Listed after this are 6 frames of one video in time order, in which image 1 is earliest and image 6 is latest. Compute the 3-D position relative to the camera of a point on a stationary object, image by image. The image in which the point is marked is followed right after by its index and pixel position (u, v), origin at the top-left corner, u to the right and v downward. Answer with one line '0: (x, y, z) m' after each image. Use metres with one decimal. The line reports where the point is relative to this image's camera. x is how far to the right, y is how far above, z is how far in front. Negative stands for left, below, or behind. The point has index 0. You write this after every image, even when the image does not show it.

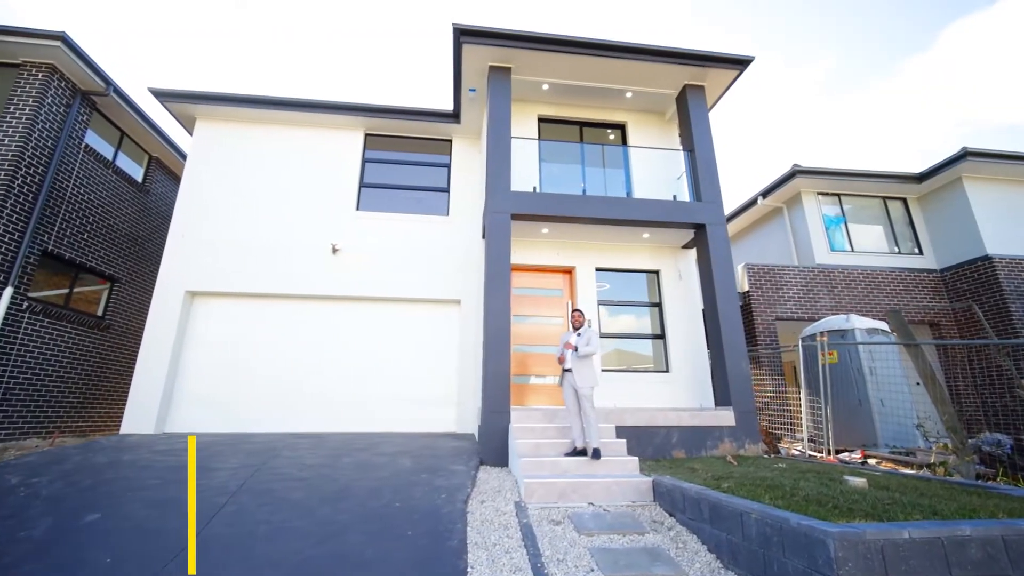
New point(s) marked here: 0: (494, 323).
0: (-0.2, -0.4, +5.2) m
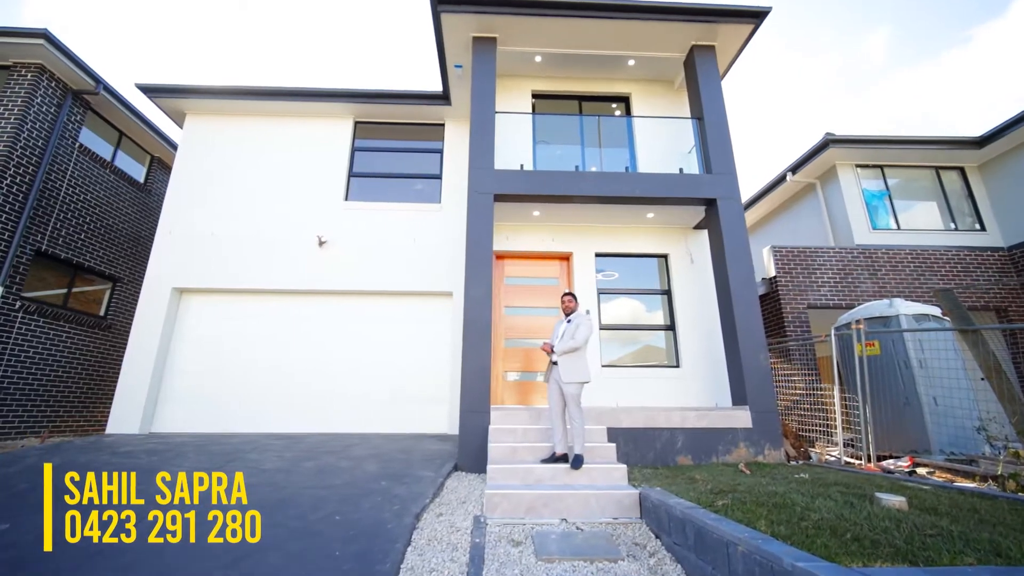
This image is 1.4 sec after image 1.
0: (-0.4, -0.3, +4.7) m
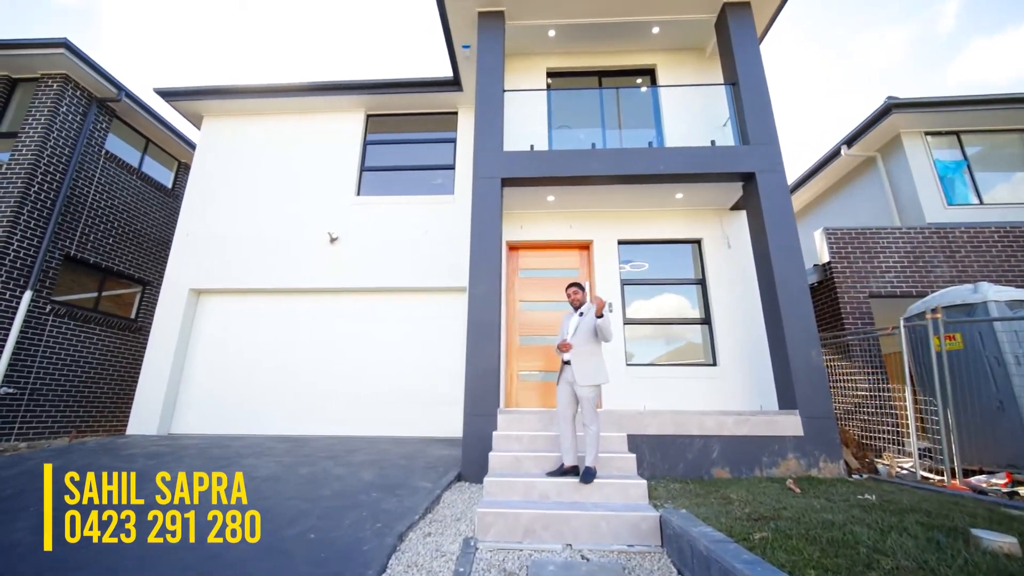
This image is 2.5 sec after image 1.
0: (-0.3, -0.2, +4.3) m
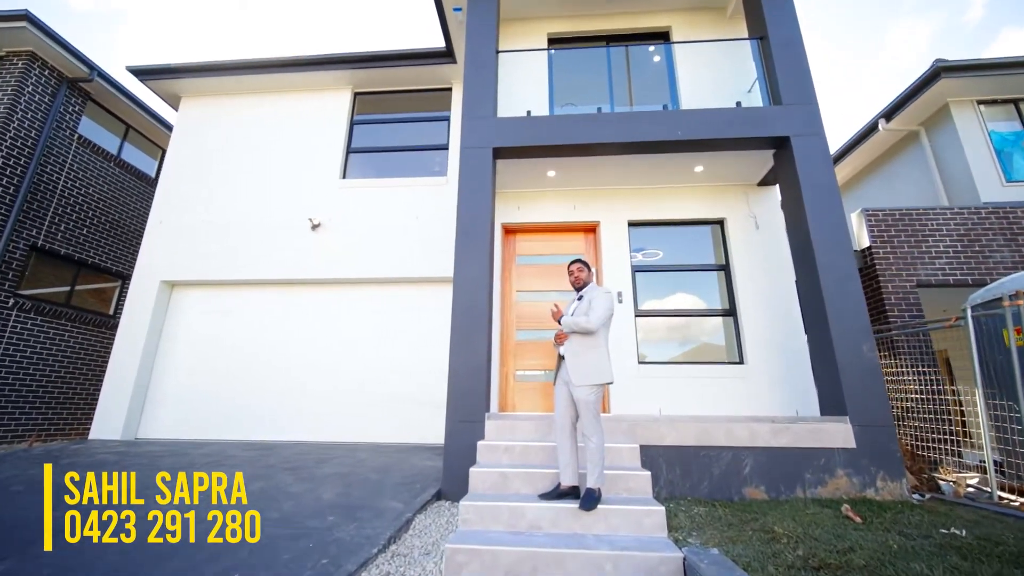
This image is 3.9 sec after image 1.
0: (-0.4, -0.1, +3.7) m
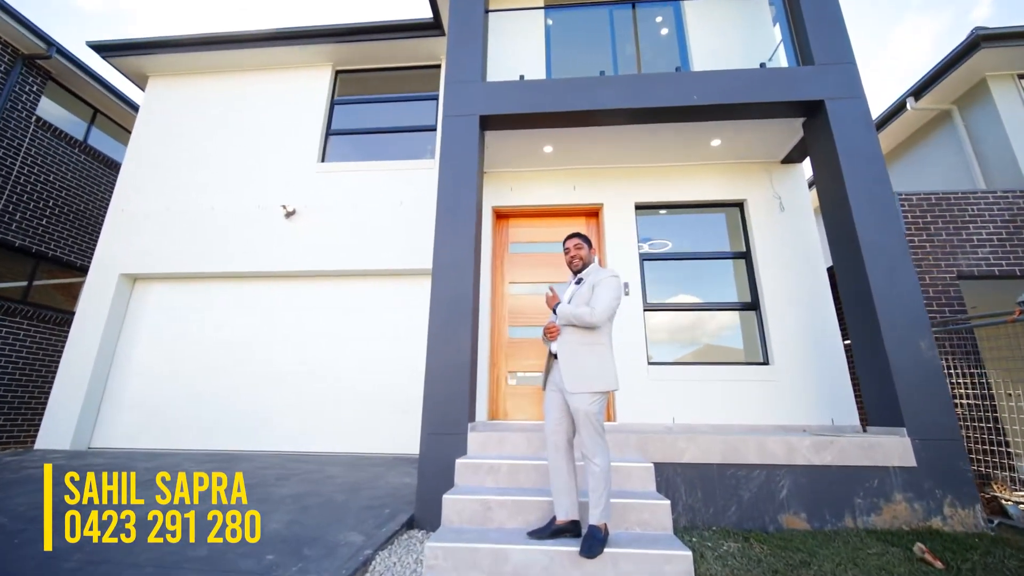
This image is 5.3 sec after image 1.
0: (-0.5, 0.0, +3.2) m
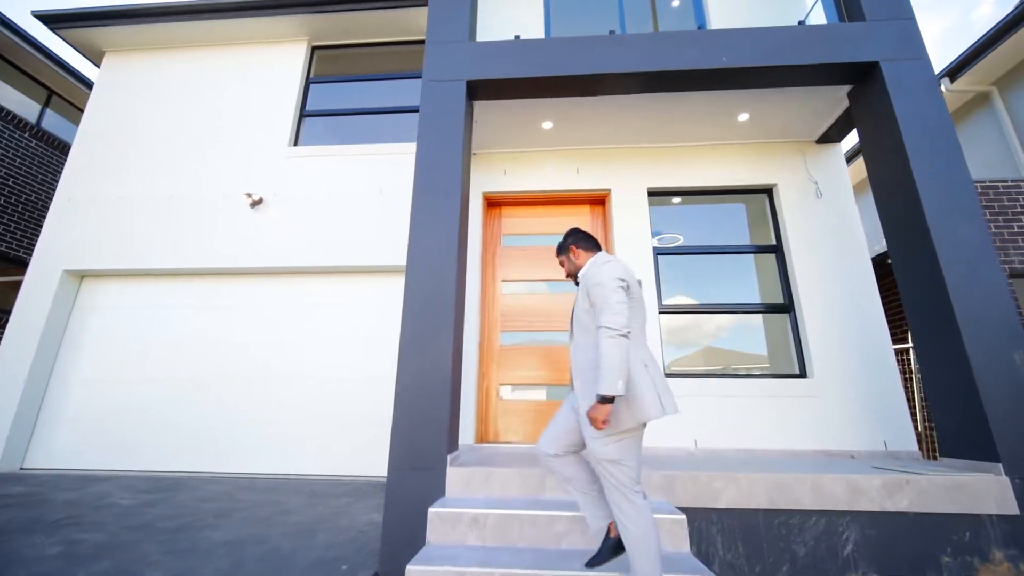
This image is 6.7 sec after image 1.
0: (-0.6, +0.1, +2.6) m
